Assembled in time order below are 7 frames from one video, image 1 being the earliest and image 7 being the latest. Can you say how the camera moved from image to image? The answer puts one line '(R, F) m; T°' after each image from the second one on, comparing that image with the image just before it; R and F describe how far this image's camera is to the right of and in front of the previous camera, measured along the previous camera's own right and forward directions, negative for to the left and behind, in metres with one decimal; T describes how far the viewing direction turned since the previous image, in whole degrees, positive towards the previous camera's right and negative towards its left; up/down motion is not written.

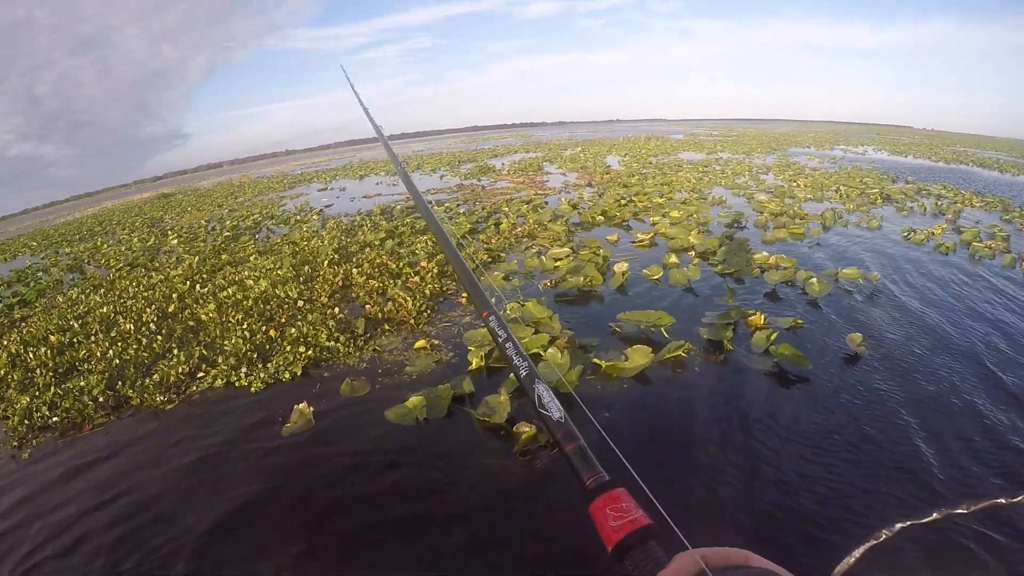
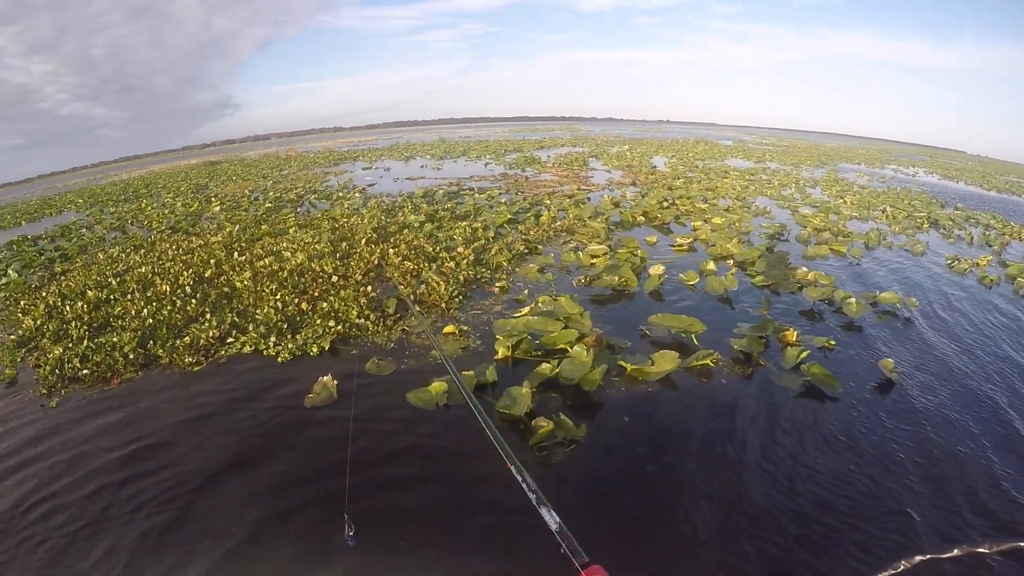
(-0.1, +0.2) m; -3°
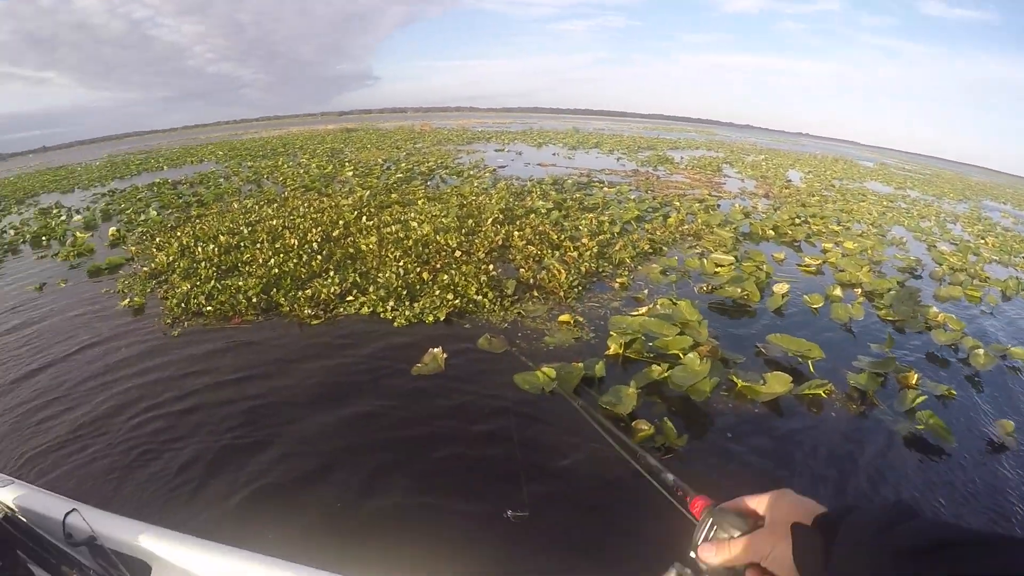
(-0.8, +0.3) m; -8°
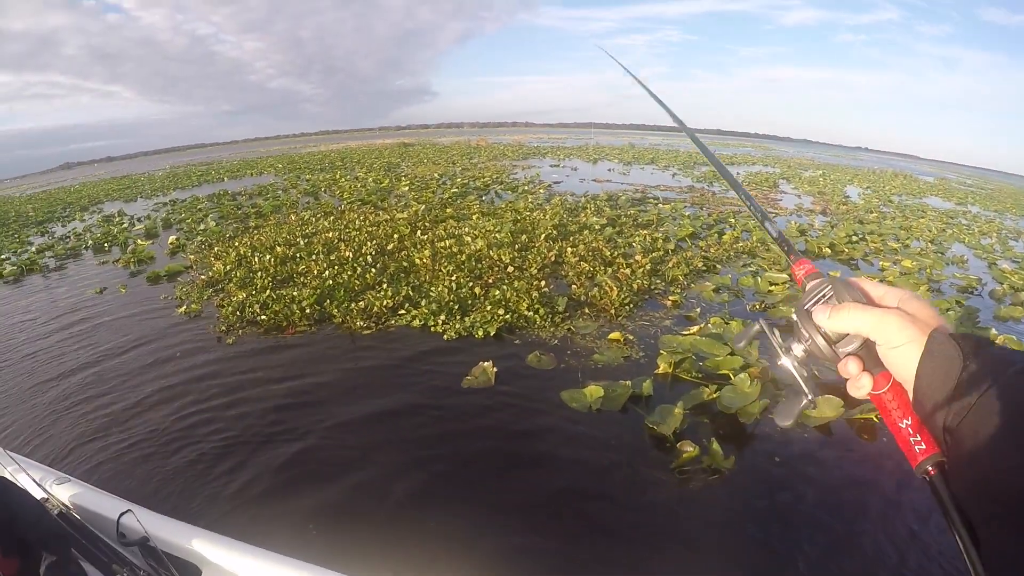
(-0.3, +0.1) m; -4°
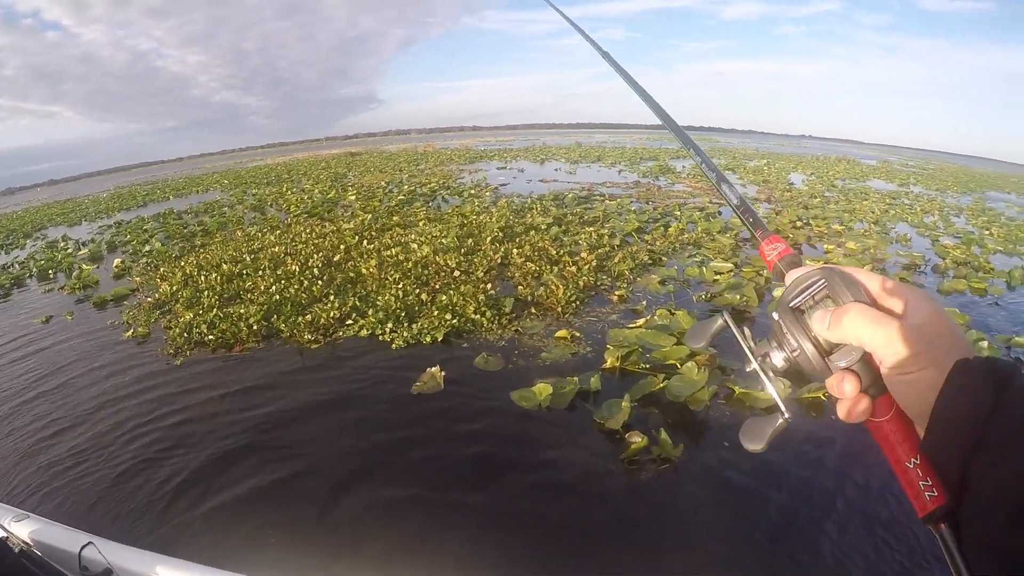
(+0.4, 0.0) m; +3°
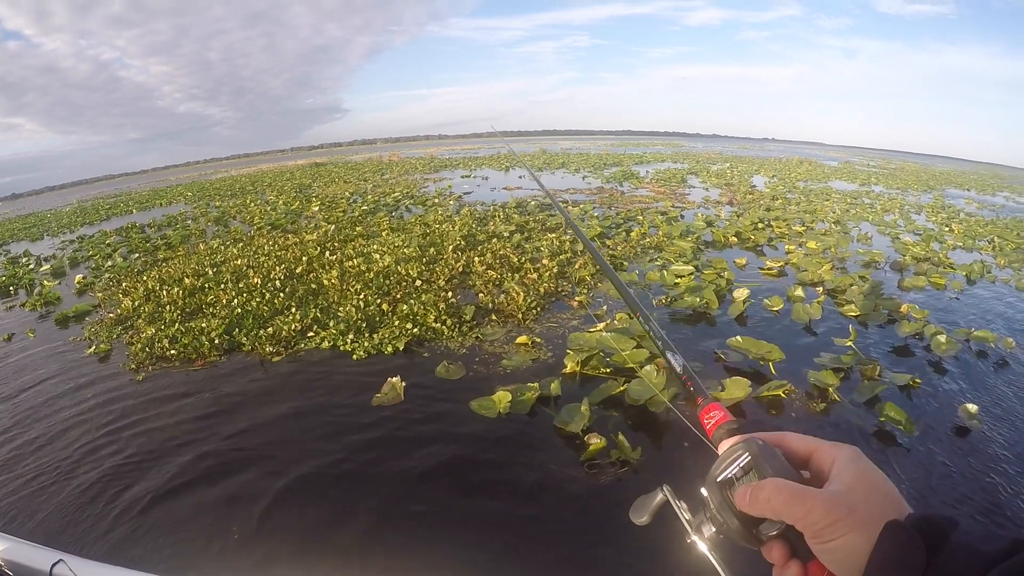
(+0.3, -0.1) m; +2°
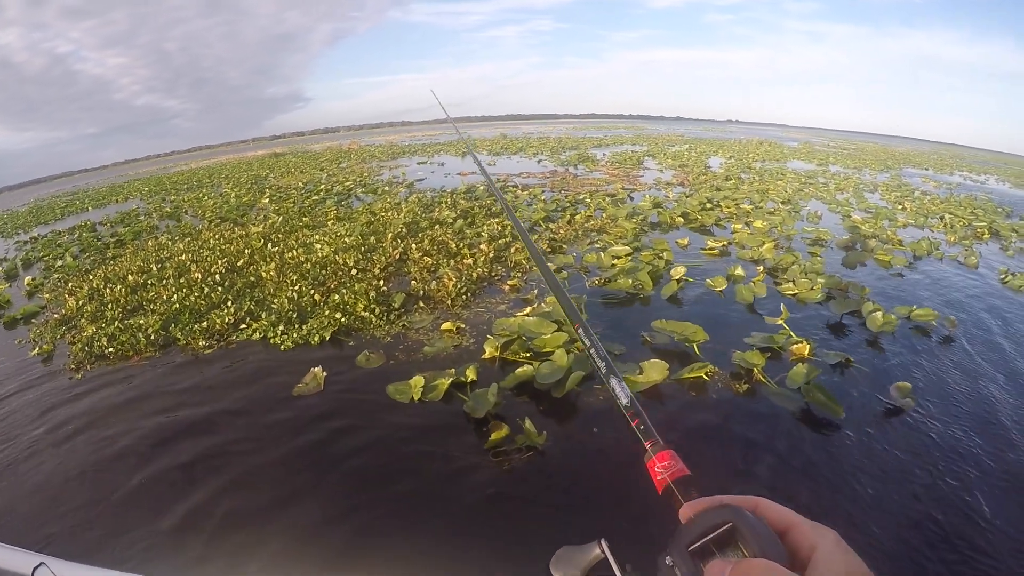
(+0.8, 0.0) m; 0°
